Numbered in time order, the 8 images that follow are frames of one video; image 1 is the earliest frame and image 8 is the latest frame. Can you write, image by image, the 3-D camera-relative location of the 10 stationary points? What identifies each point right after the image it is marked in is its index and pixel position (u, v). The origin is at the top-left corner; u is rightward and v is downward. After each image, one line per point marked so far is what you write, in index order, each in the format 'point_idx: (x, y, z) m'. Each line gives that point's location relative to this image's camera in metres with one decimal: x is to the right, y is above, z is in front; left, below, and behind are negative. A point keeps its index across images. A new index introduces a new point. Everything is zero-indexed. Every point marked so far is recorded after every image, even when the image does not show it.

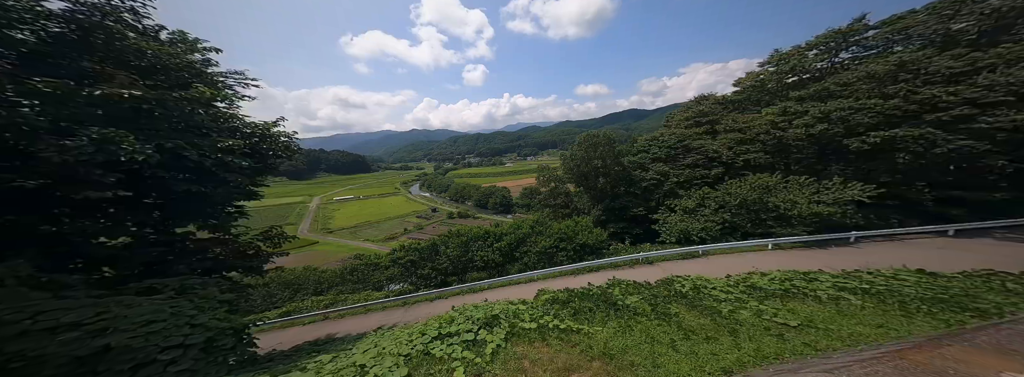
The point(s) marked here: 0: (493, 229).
0: (-1.4, -2.0, +13.8) m
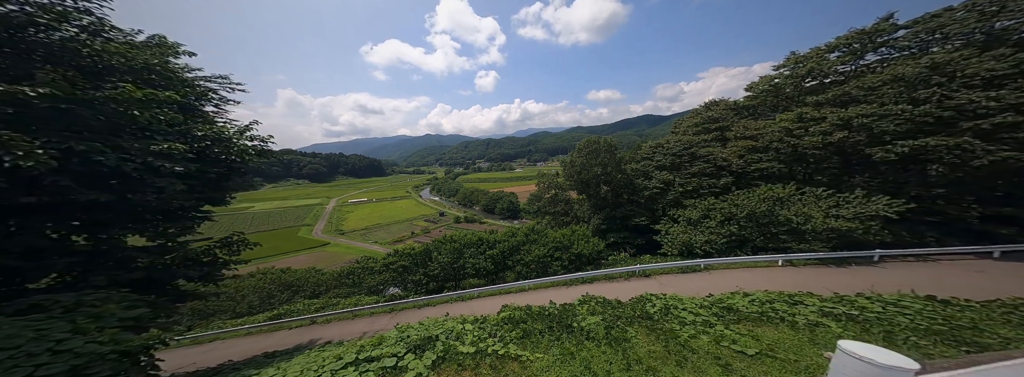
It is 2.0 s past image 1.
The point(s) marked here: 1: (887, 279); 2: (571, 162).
0: (-1.6, -2.4, +13.7) m
1: (+10.4, -2.5, +7.8) m
2: (+3.3, +1.7, +18.1) m
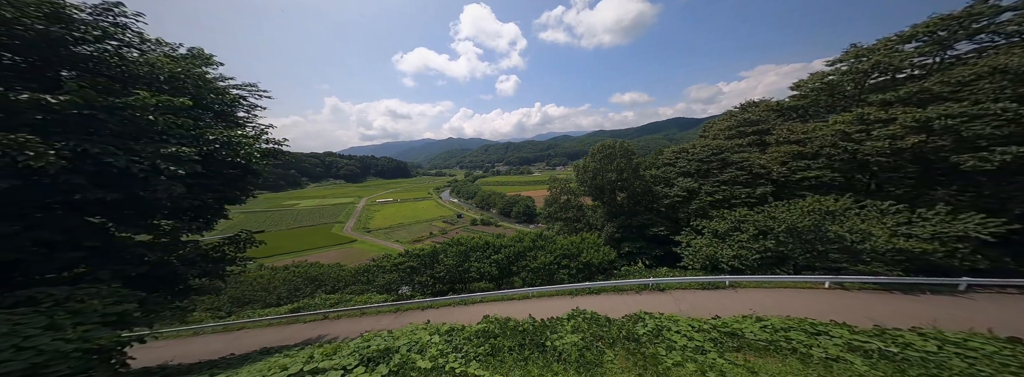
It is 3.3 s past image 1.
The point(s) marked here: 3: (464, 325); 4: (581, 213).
0: (-1.2, -2.5, +13.6) m
1: (+10.2, -2.9, +6.6) m
2: (+4.2, +1.4, +17.6) m
3: (-0.9, -2.5, +5.3) m
4: (+4.0, -1.5, +17.9) m
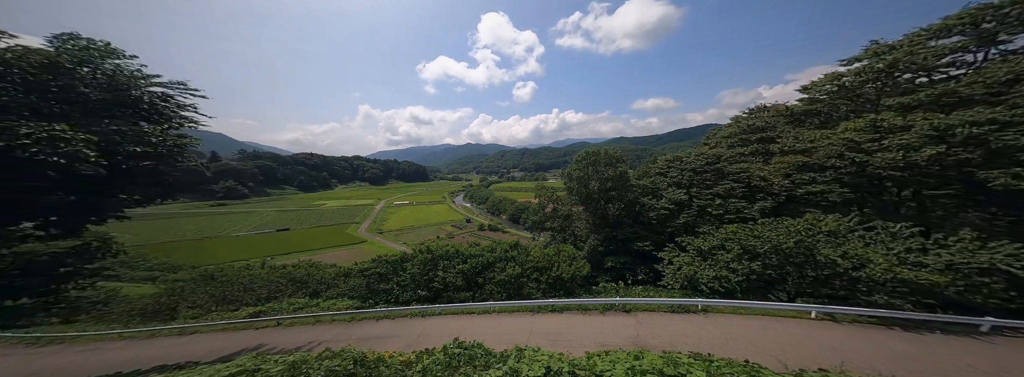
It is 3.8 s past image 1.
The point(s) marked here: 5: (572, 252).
0: (-2.3, -2.9, +13.4) m
1: (+8.3, -3.3, +5.3) m
2: (+3.5, +0.8, +16.9) m
3: (-2.8, -2.7, +5.1) m
4: (+3.3, -2.1, +17.2) m
5: (+2.8, -2.9, +13.1) m
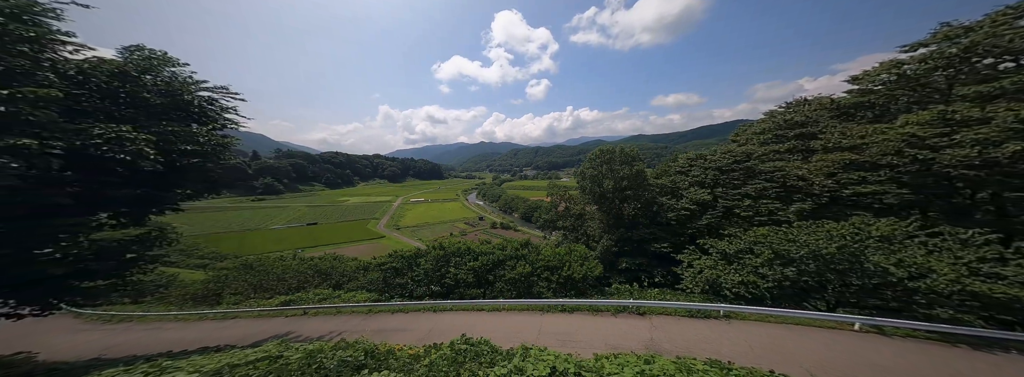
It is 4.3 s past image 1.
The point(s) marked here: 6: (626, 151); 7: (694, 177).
0: (-1.8, -2.8, +13.4) m
1: (+8.3, -3.4, +4.7) m
2: (+4.3, +0.9, +16.5) m
3: (-2.8, -2.6, +5.1) m
4: (+4.1, -2.0, +16.8) m
5: (+3.3, -2.9, +12.8) m
6: (+6.6, +2.1, +16.0) m
7: (+9.4, +0.6, +14.7) m
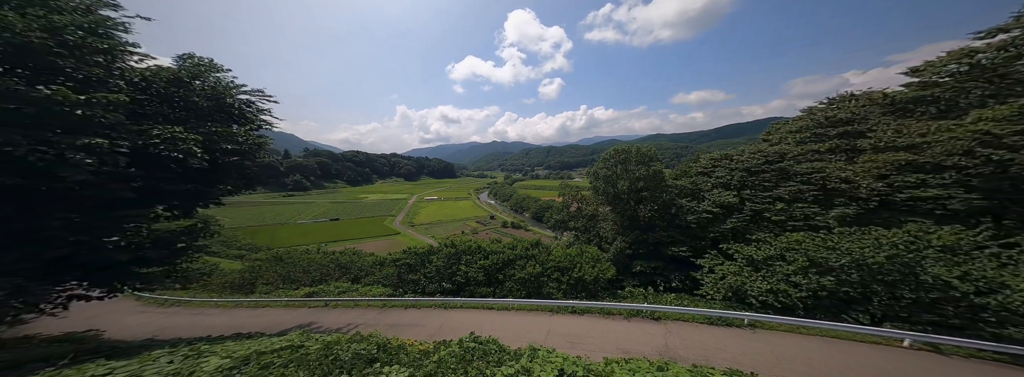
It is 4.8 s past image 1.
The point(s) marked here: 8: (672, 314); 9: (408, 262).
0: (-1.2, -2.7, +13.5) m
1: (+8.3, -3.5, +4.2) m
2: (+5.1, +0.9, +16.2) m
3: (-2.8, -2.6, +5.3) m
4: (+4.8, -2.0, +16.6) m
5: (+3.8, -2.9, +12.6) m
6: (+7.3, +2.1, +15.6) m
7: (+10.0, +0.5, +14.1) m
8: (+4.9, -3.9, +8.8) m
9: (-5.0, -3.5, +13.6) m
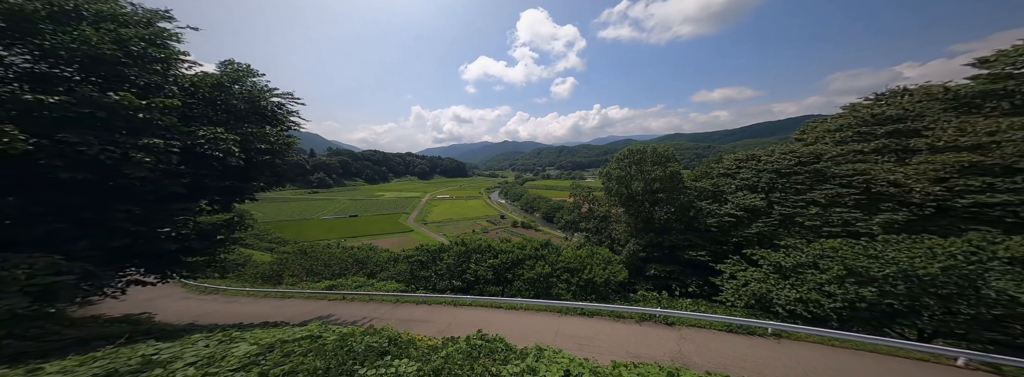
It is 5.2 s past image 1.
0: (-0.7, -2.7, +13.6) m
1: (+8.3, -3.6, +3.7) m
2: (+5.7, +0.9, +15.9) m
3: (-2.7, -2.6, +5.5) m
4: (+5.5, -2.0, +16.3) m
5: (+4.2, -2.9, +12.4) m
6: (+7.9, +2.0, +15.2) m
7: (+10.6, +0.4, +13.6) m
8: (+5.1, -3.9, +8.6) m
9: (-4.5, -3.5, +13.9) m
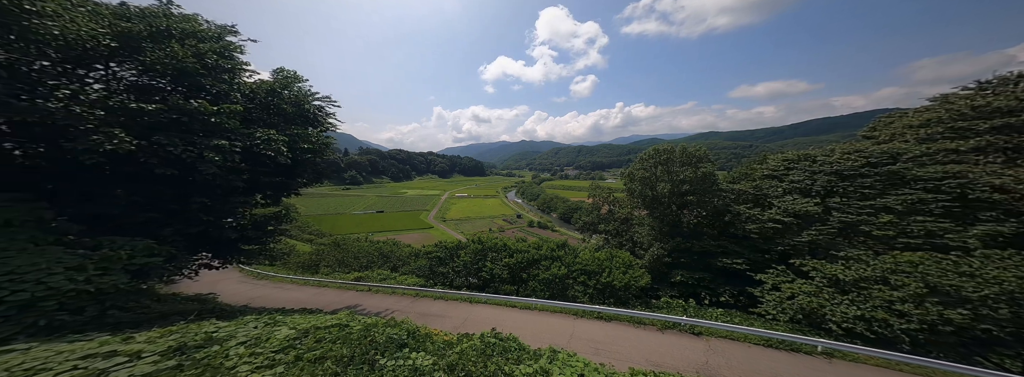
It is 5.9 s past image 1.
0: (+0.1, -2.7, +13.6) m
1: (+8.2, -3.7, +3.0) m
2: (+6.9, +0.8, +15.3) m
3: (-2.6, -2.5, +5.7) m
4: (+6.6, -2.1, +15.8) m
5: (+5.0, -3.0, +11.9) m
6: (+9.0, +1.9, +14.4) m
7: (+11.5, +0.3, +12.5) m
8: (+5.4, -4.0, +8.1) m
9: (-3.6, -3.4, +14.2) m
